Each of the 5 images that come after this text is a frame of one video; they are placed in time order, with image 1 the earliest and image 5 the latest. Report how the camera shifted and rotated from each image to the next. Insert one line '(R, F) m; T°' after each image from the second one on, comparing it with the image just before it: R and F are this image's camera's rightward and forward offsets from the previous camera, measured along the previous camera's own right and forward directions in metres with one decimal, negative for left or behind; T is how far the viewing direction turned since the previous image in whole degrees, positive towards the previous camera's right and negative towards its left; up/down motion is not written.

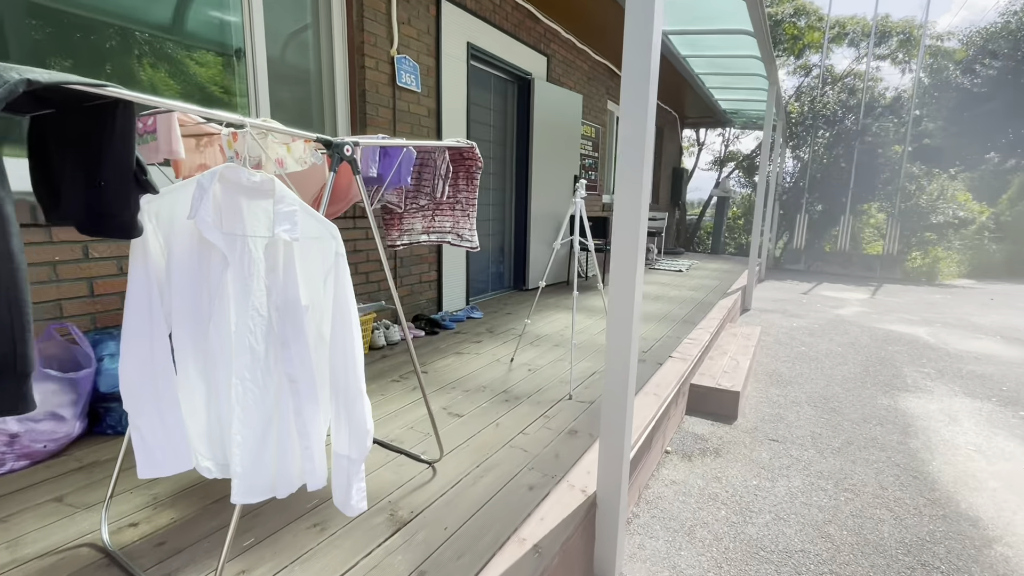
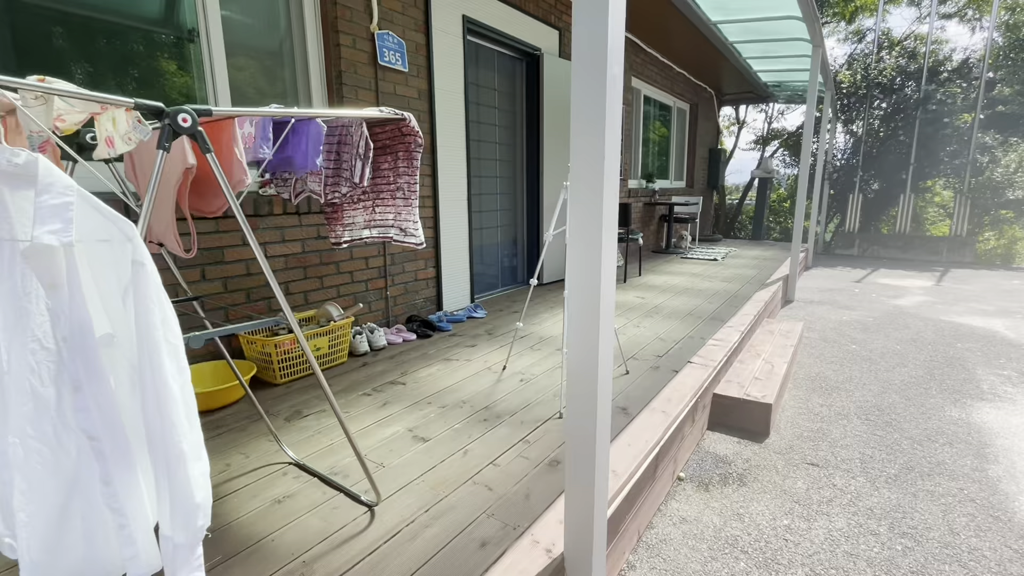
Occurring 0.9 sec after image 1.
(+0.2, +0.3) m; -5°
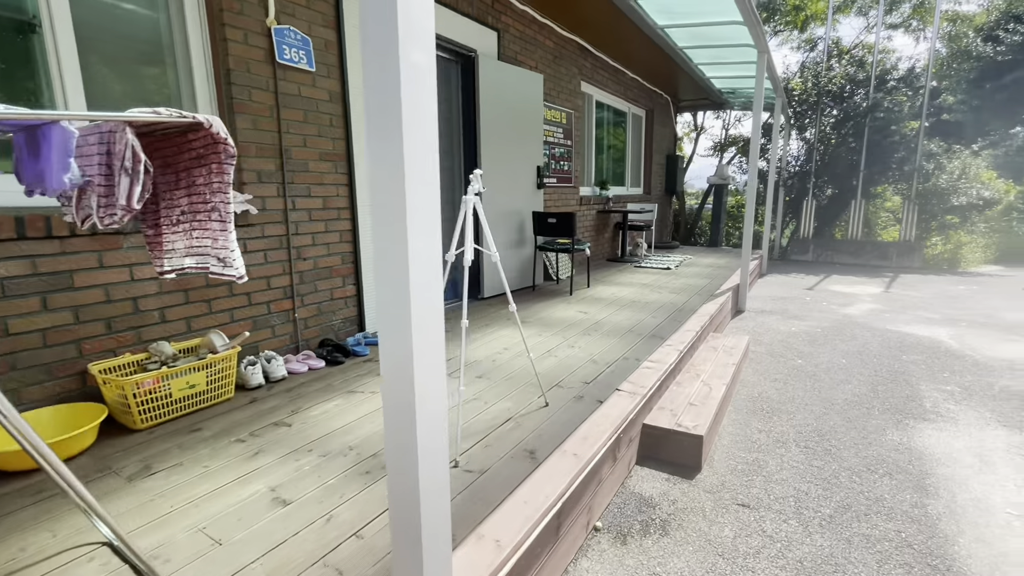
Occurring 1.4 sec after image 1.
(+0.3, +0.2) m; +3°
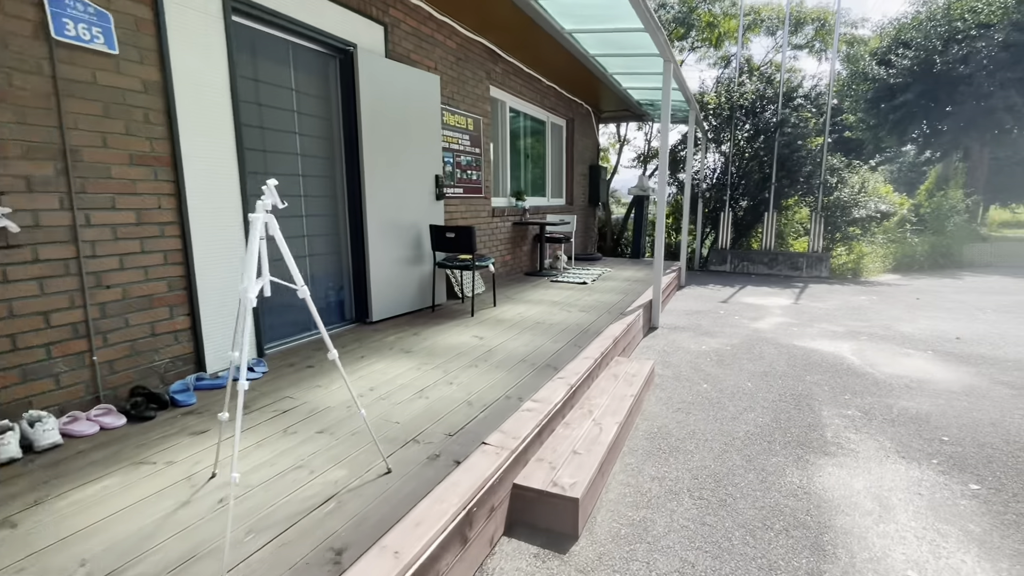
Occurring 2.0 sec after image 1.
(+0.4, +0.4) m; +7°
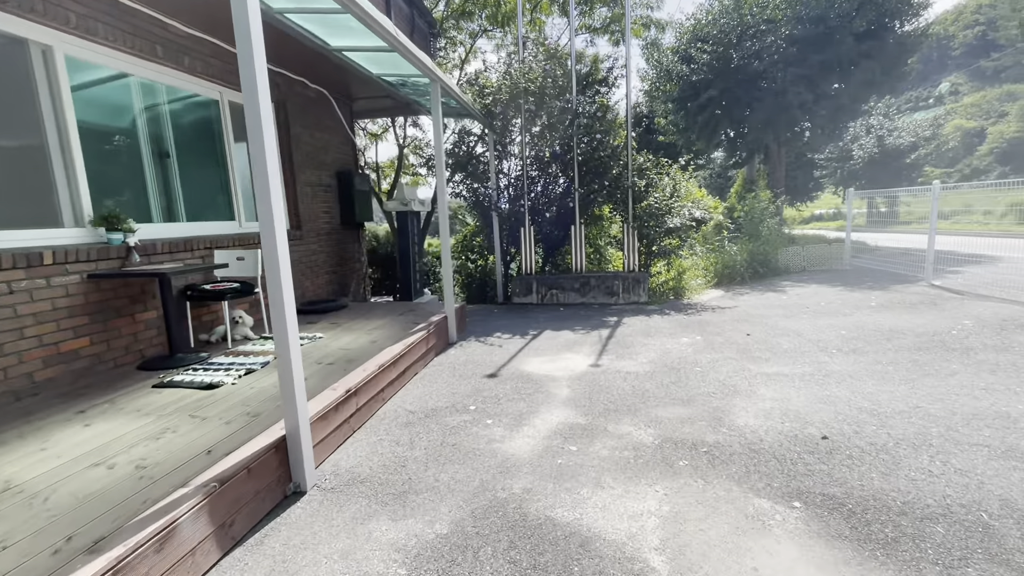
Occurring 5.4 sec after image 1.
(+1.9, +2.4) m; +15°
